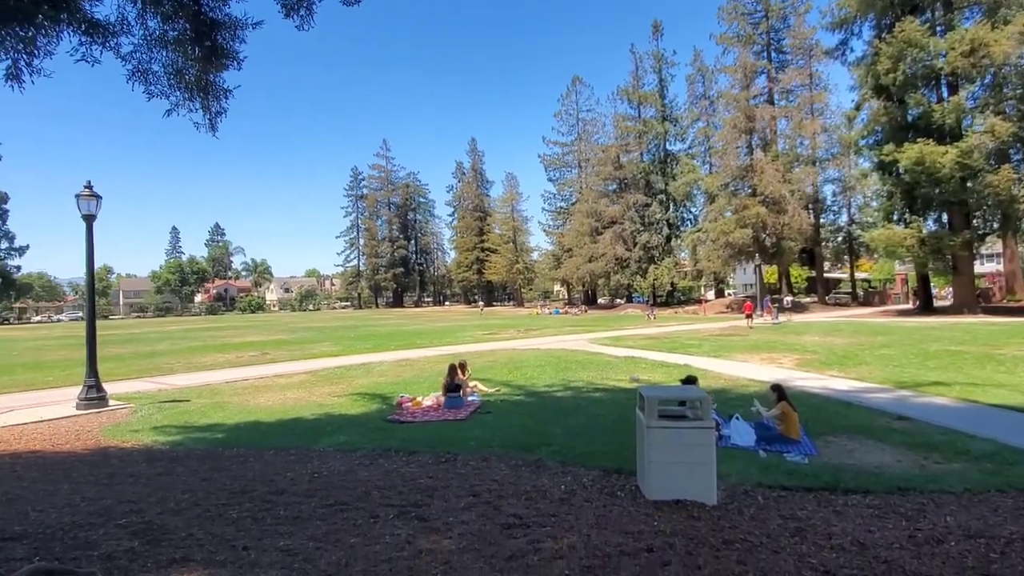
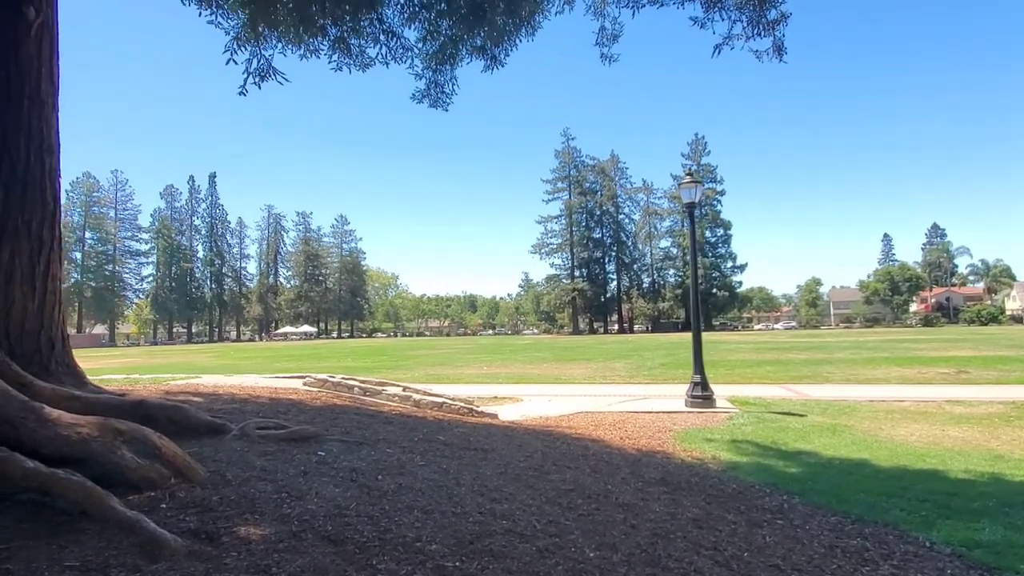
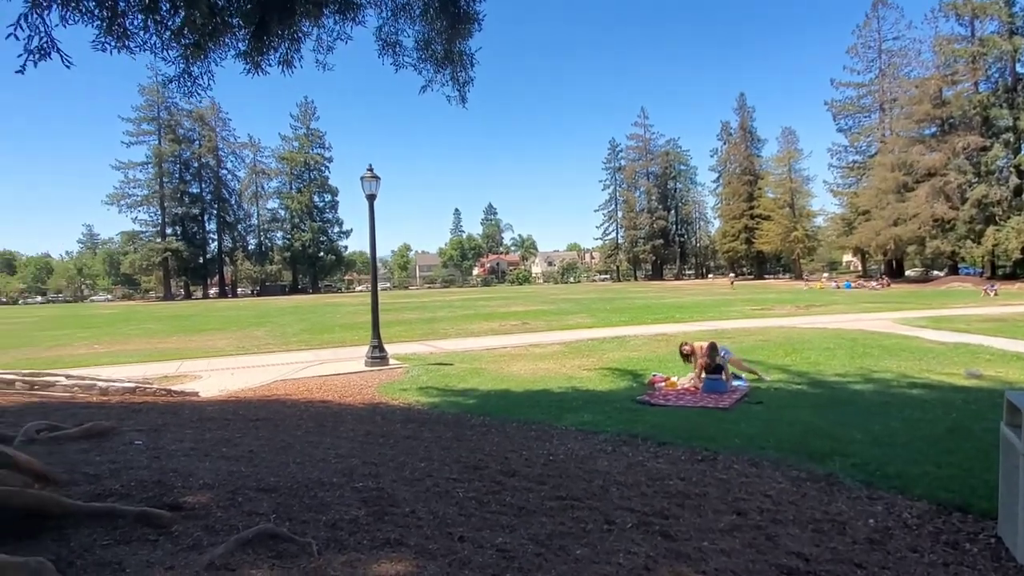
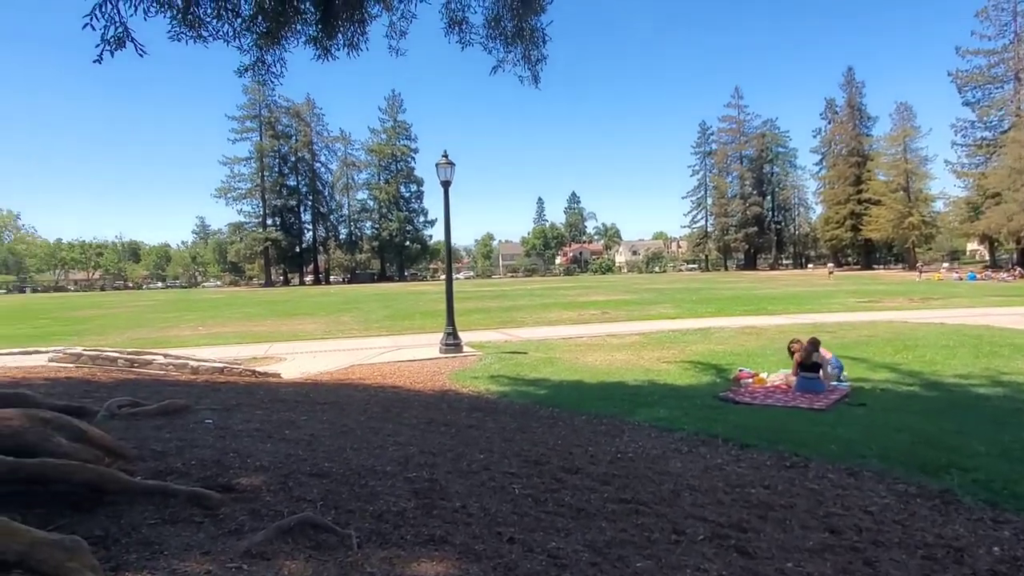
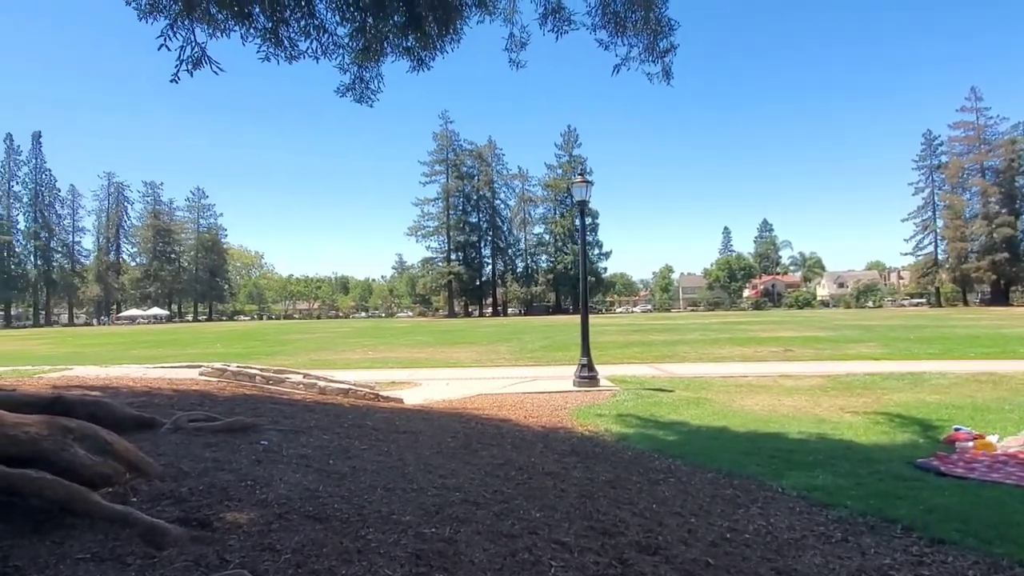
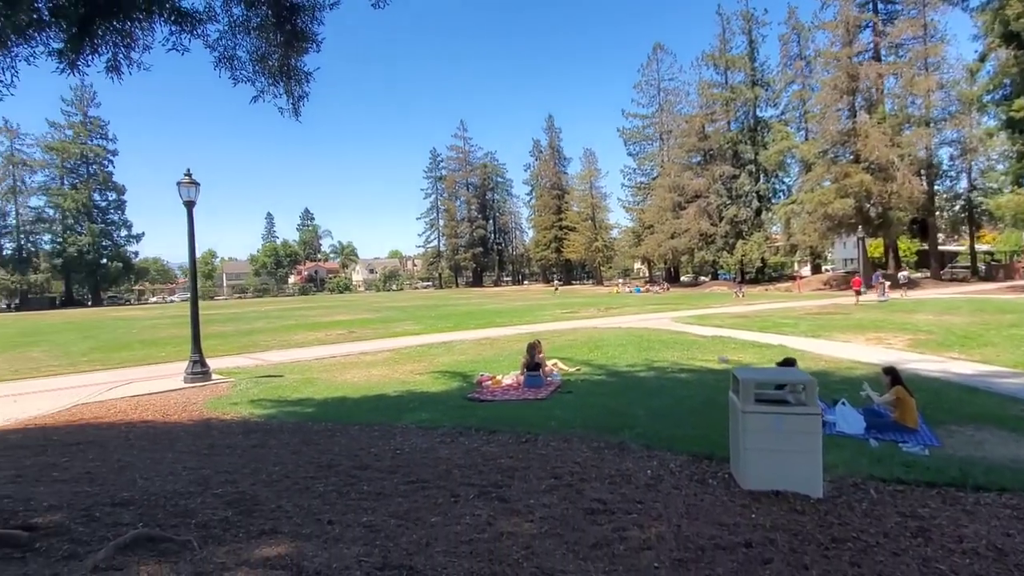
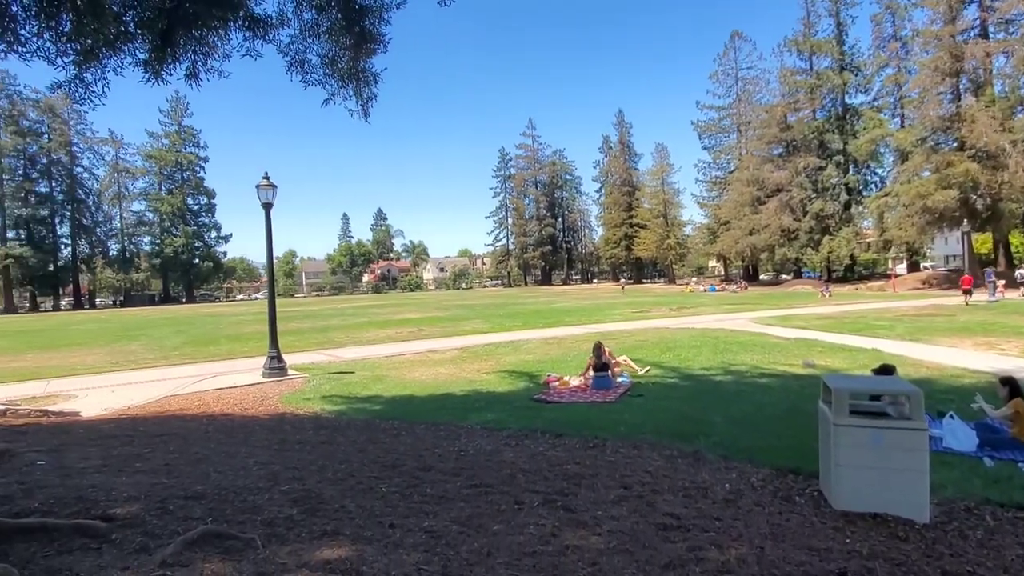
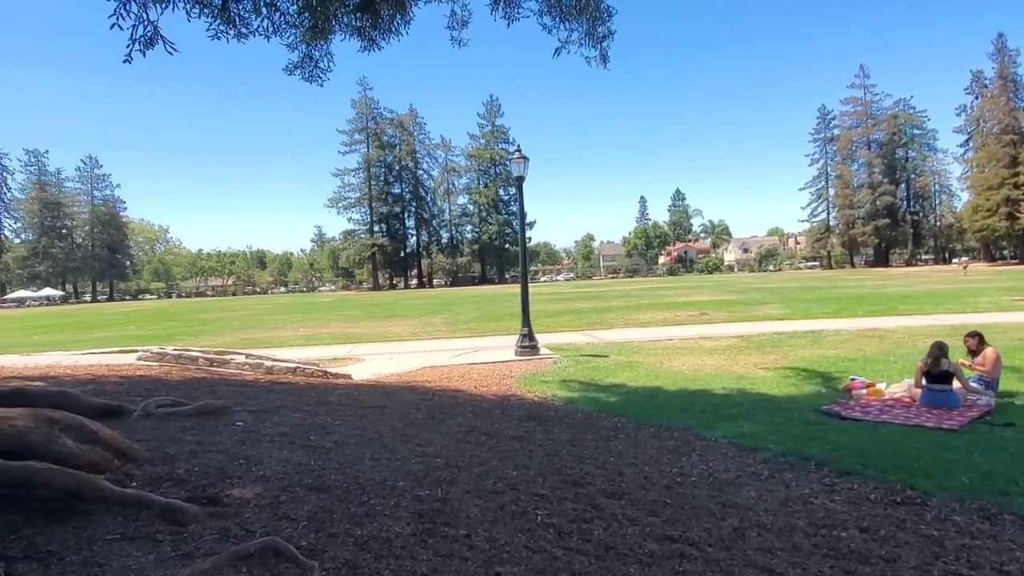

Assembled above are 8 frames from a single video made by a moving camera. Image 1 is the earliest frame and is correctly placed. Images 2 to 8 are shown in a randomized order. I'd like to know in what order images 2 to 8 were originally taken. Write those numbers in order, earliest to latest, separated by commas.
6, 7, 3, 4, 8, 5, 2
